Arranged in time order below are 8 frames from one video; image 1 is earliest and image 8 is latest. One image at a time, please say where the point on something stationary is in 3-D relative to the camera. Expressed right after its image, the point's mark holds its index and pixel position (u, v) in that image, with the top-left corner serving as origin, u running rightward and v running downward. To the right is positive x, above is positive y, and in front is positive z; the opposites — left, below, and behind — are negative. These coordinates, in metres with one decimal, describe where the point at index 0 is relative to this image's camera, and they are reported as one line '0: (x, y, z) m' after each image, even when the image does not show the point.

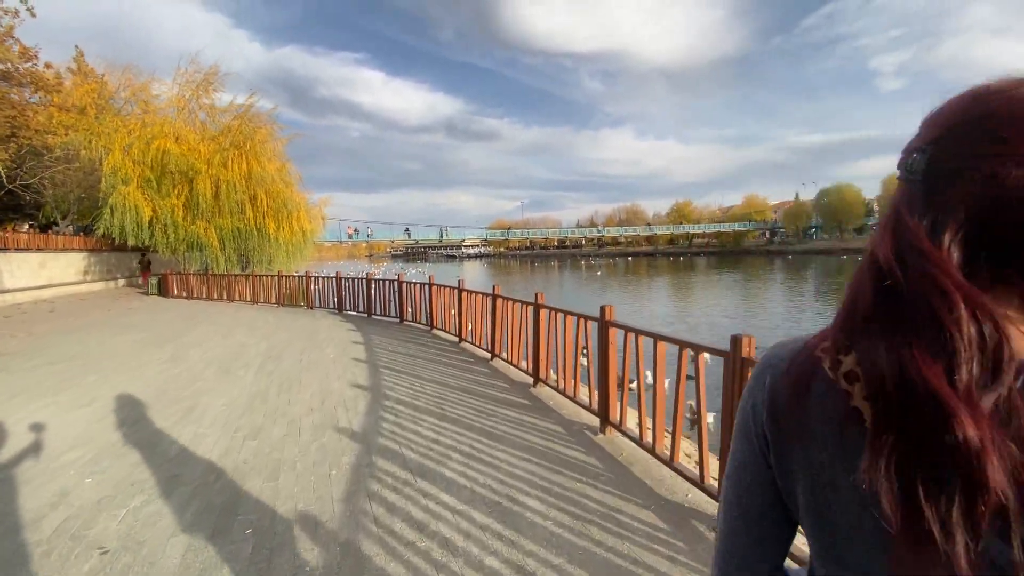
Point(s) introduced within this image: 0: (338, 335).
0: (-2.8, -0.8, +8.4) m
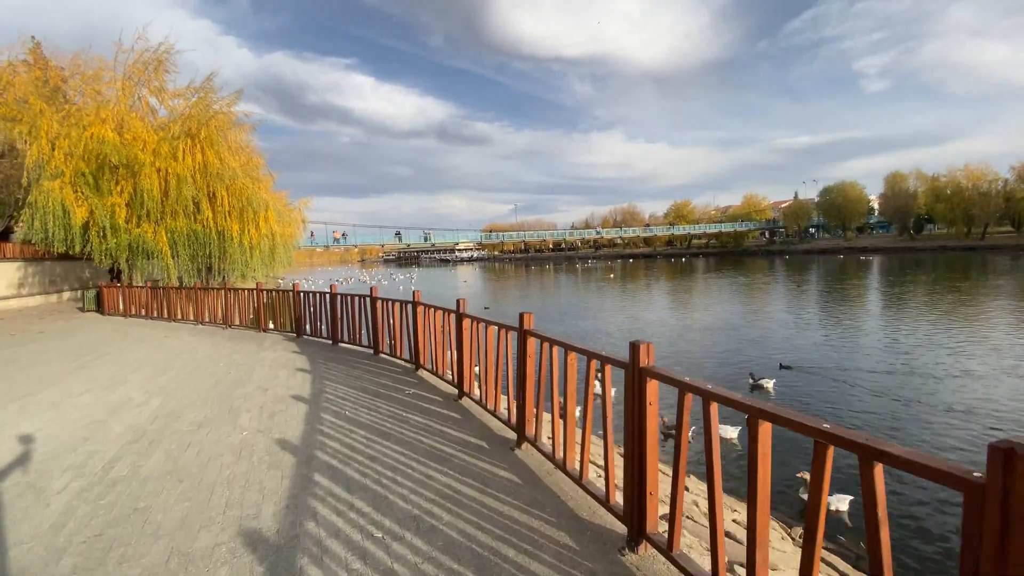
0: (-2.5, -1.0, +5.6) m
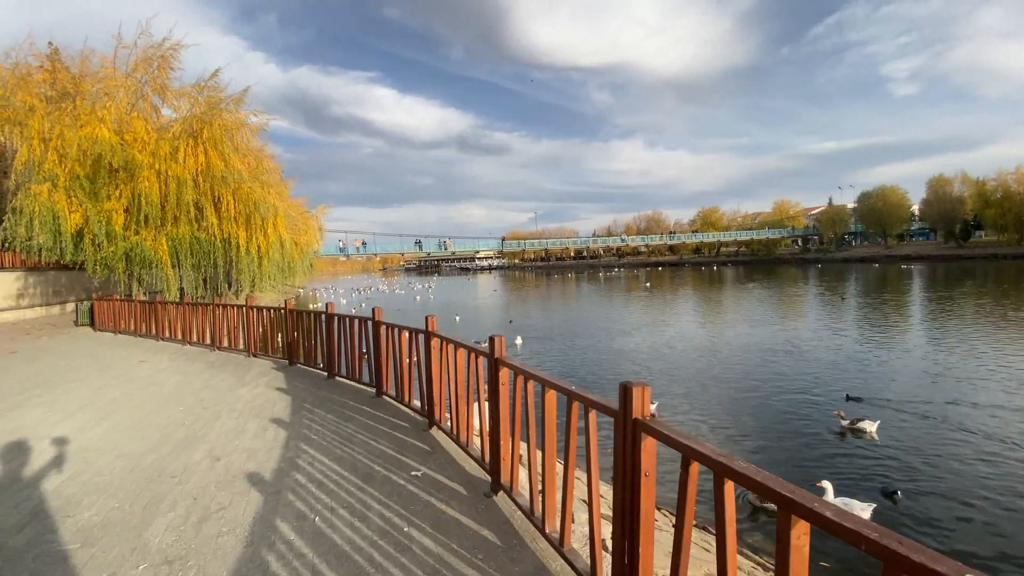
0: (-2.1, -1.2, +4.0) m
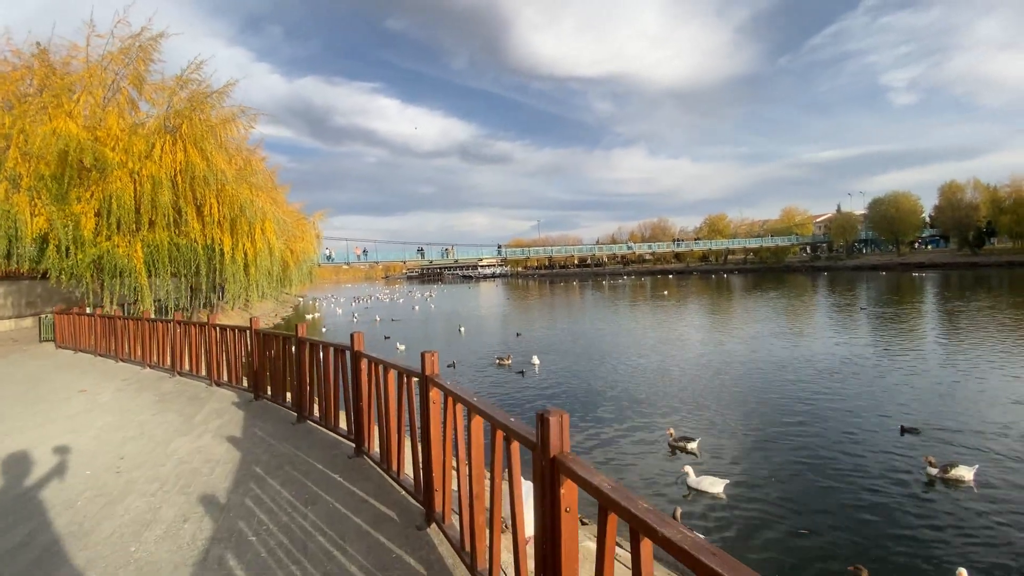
0: (-1.9, -1.3, +2.5) m
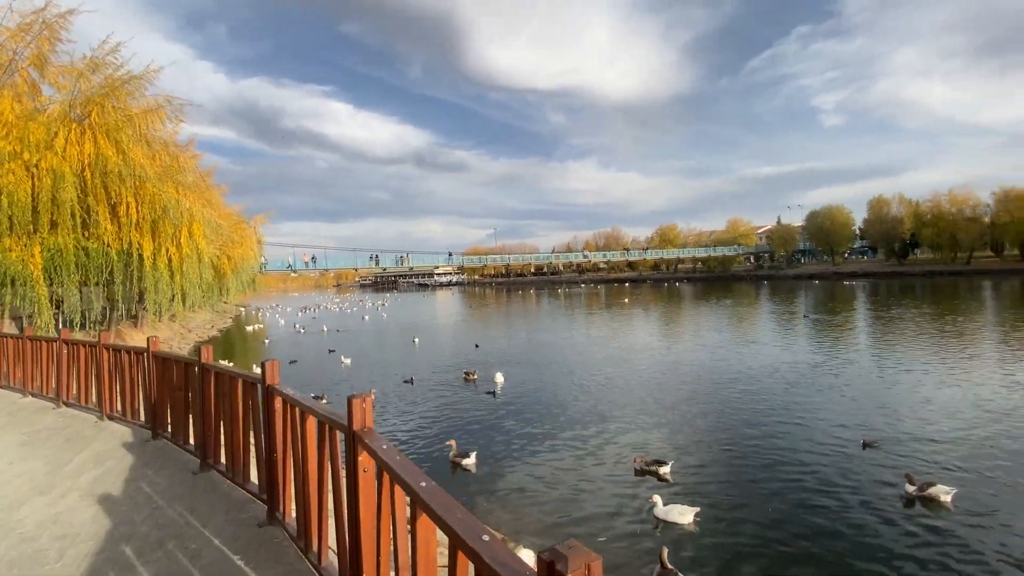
0: (-2.0, -1.4, +1.5) m
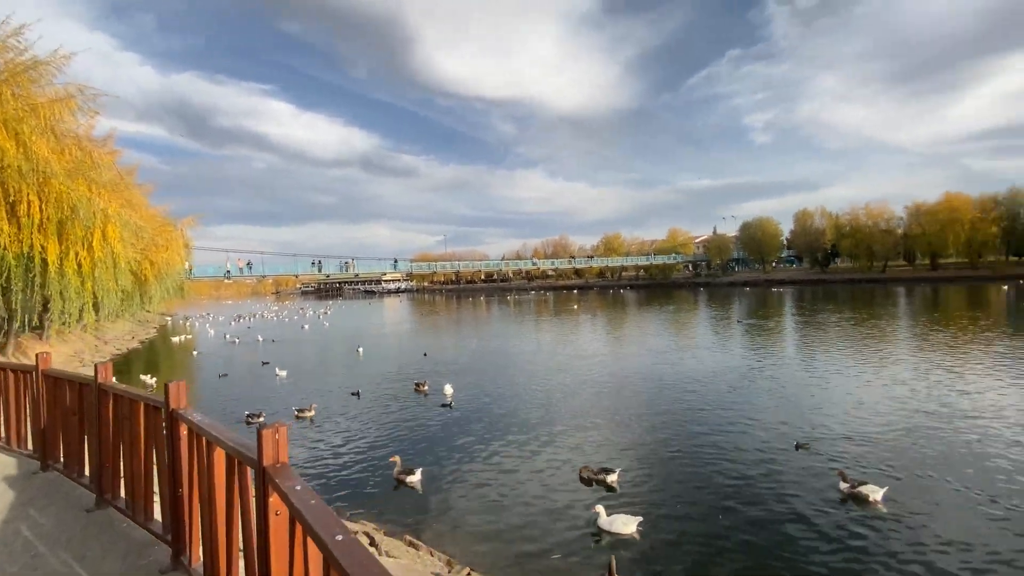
0: (-2.1, -1.4, +1.1) m
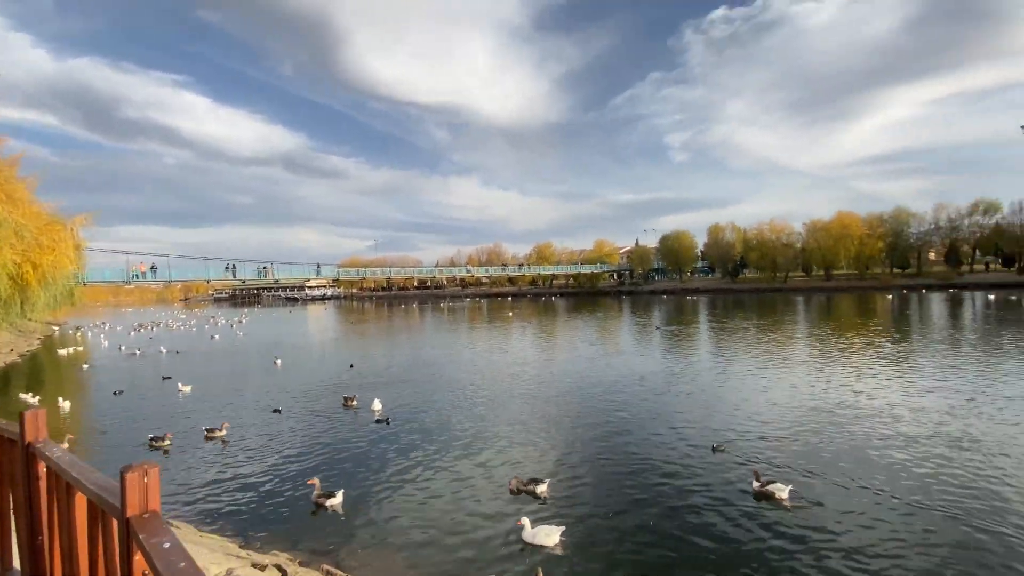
0: (-2.2, -1.4, +0.5) m
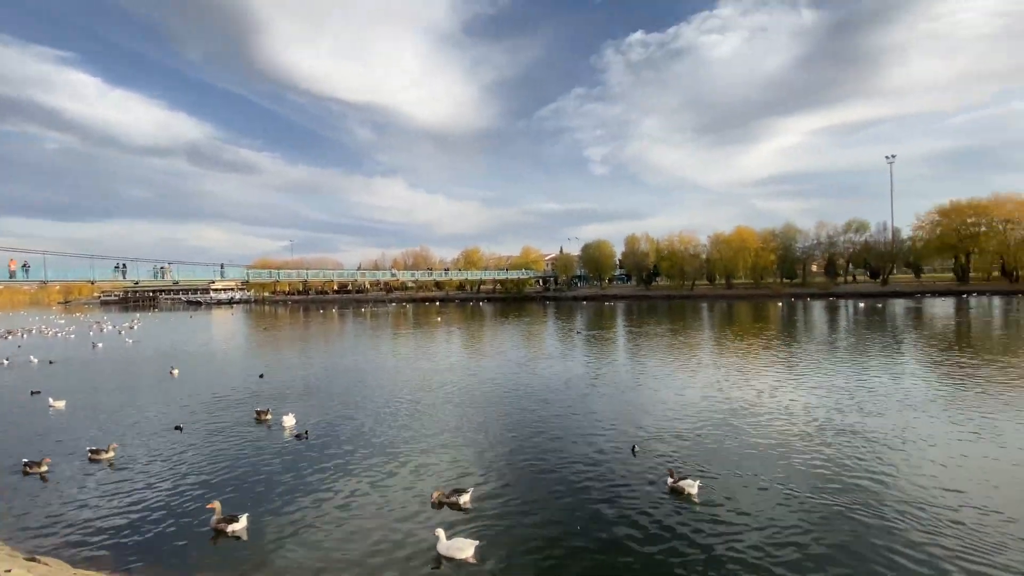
0: (-2.3, -1.4, 0.0) m
